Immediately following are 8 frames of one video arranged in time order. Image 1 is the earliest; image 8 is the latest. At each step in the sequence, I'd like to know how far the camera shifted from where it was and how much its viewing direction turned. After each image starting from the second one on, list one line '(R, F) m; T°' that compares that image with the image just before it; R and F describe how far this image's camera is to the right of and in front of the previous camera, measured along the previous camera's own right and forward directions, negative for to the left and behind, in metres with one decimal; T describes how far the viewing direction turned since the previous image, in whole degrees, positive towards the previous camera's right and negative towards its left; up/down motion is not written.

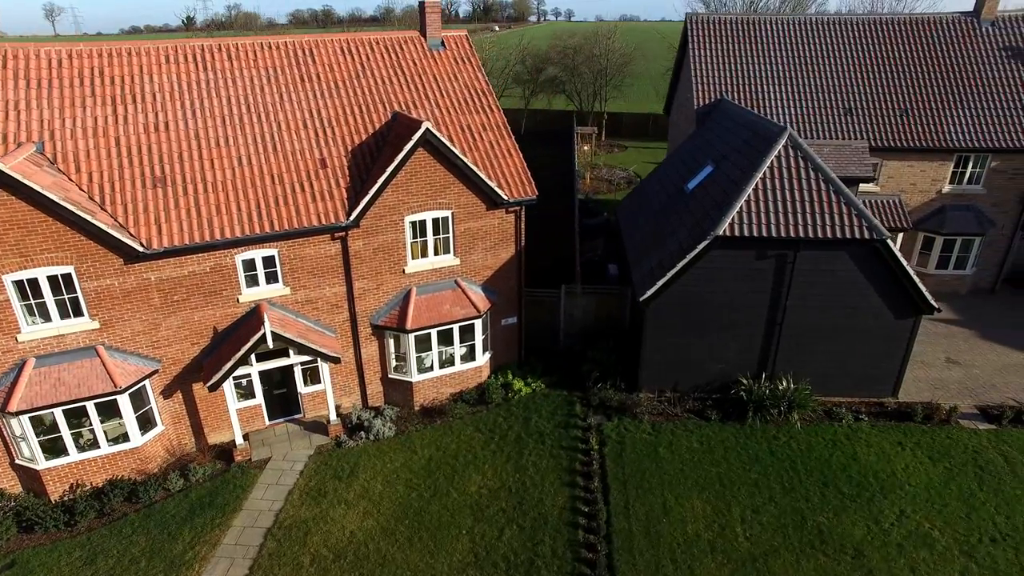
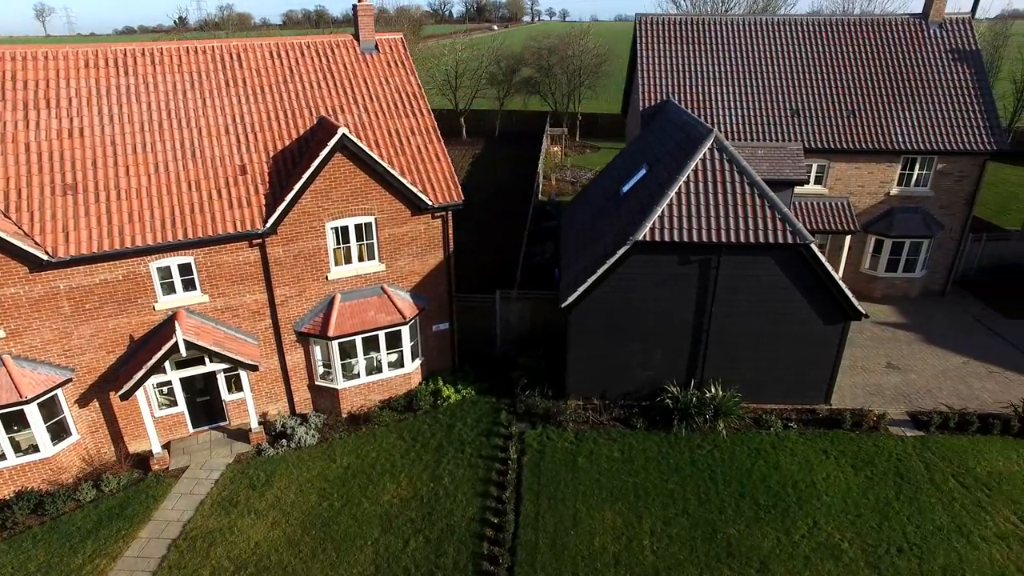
(+1.9, +0.2) m; 0°
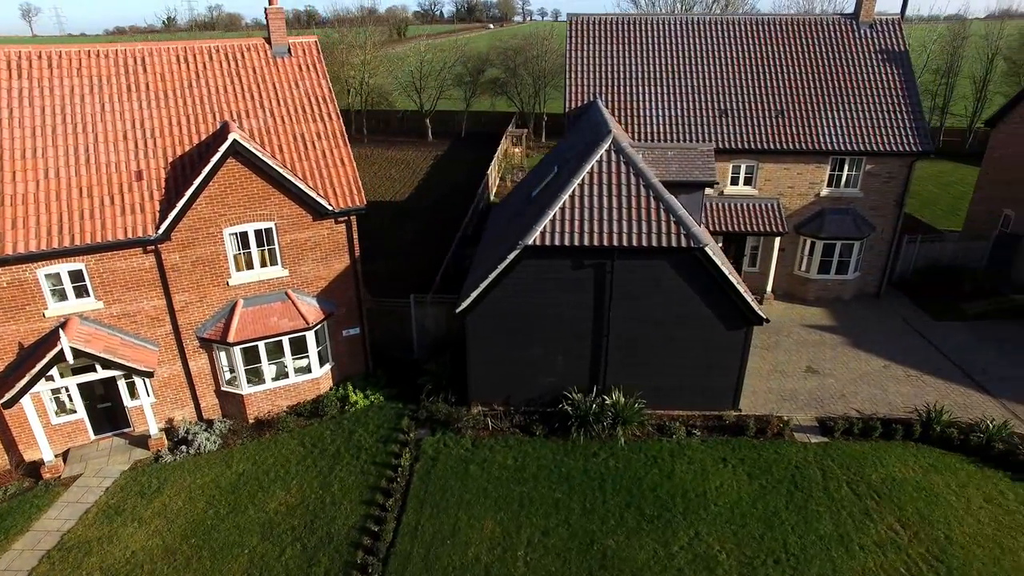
(+2.5, +0.2) m; 0°
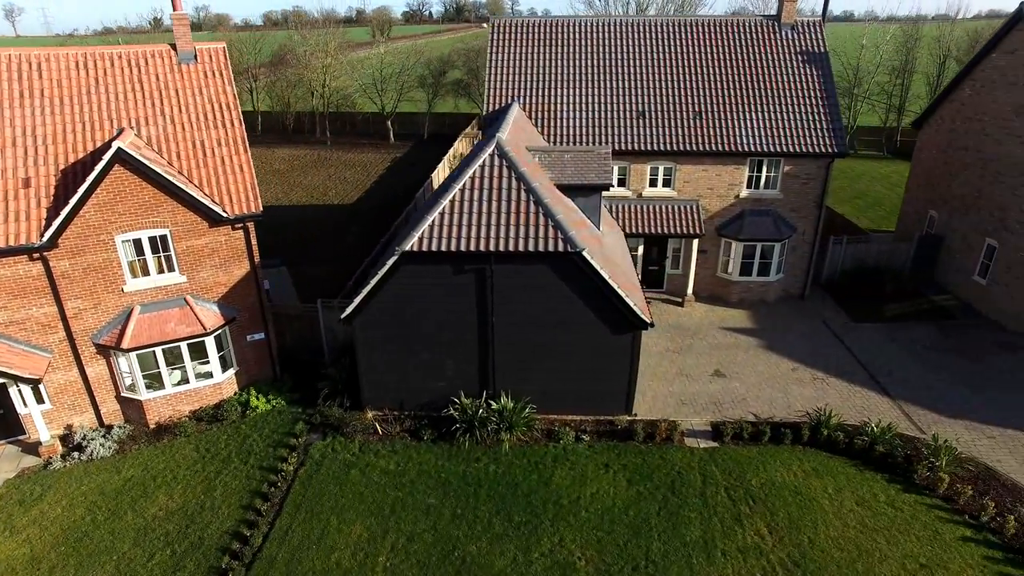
(+2.7, 0.0) m; 0°
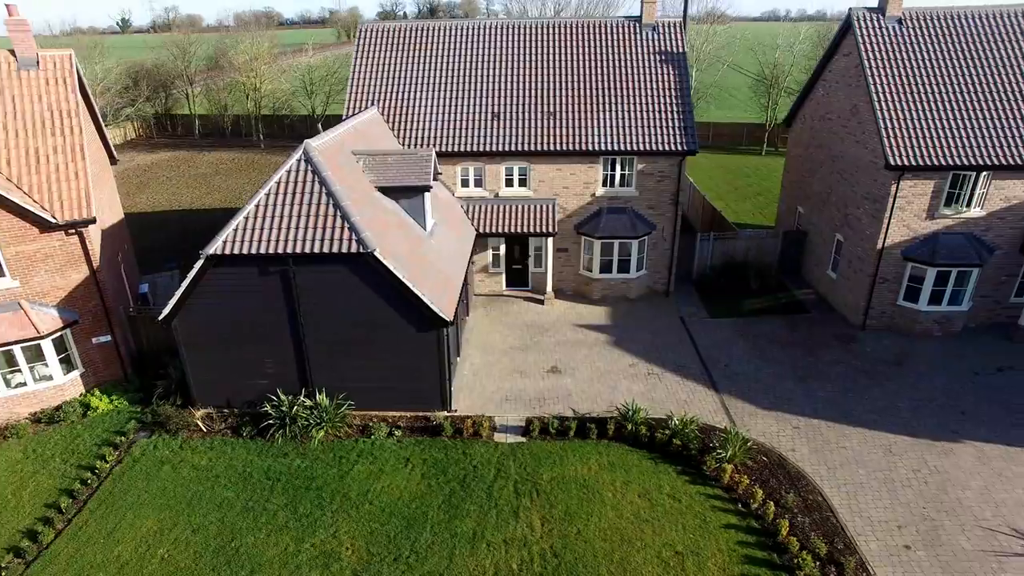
(+4.5, -0.4) m; 0°
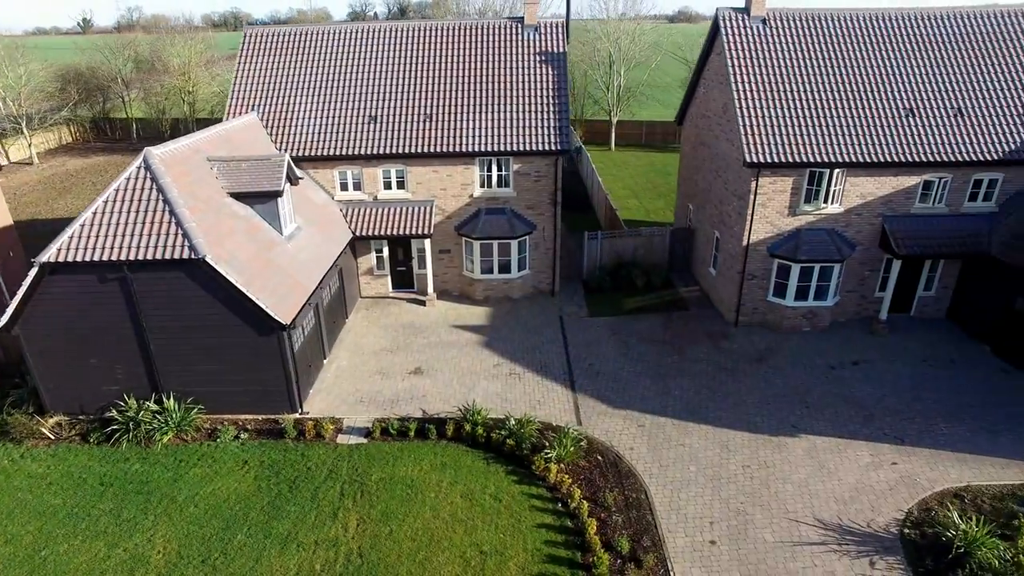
(+3.6, -0.2) m; +1°
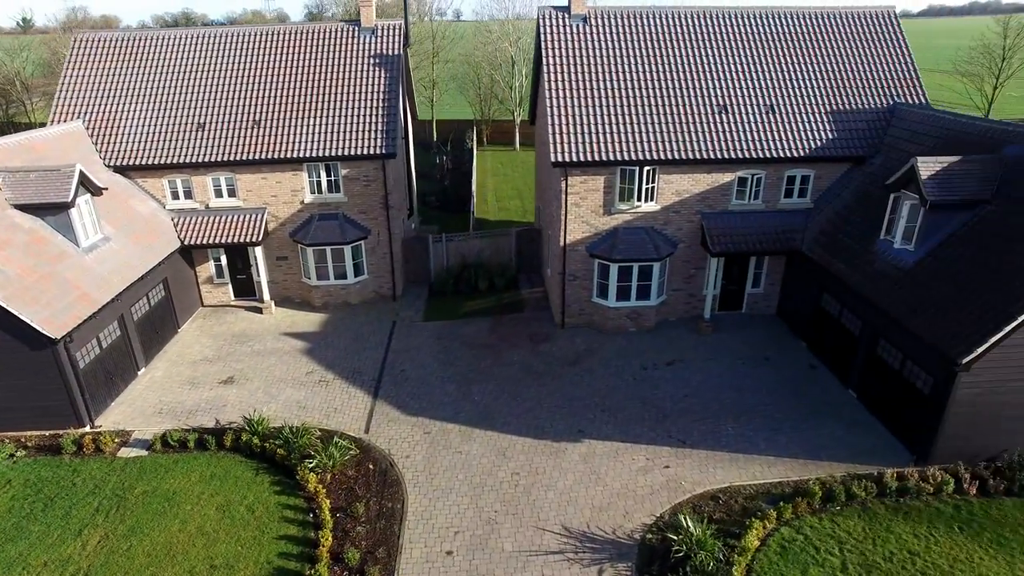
(+5.0, +0.1) m; +1°
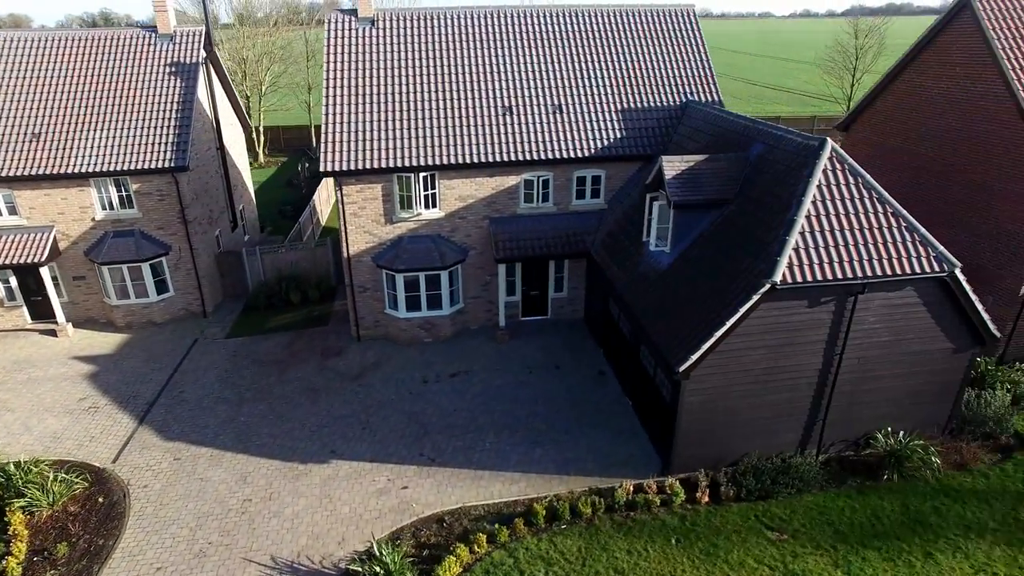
(+5.2, +0.5) m; +2°
